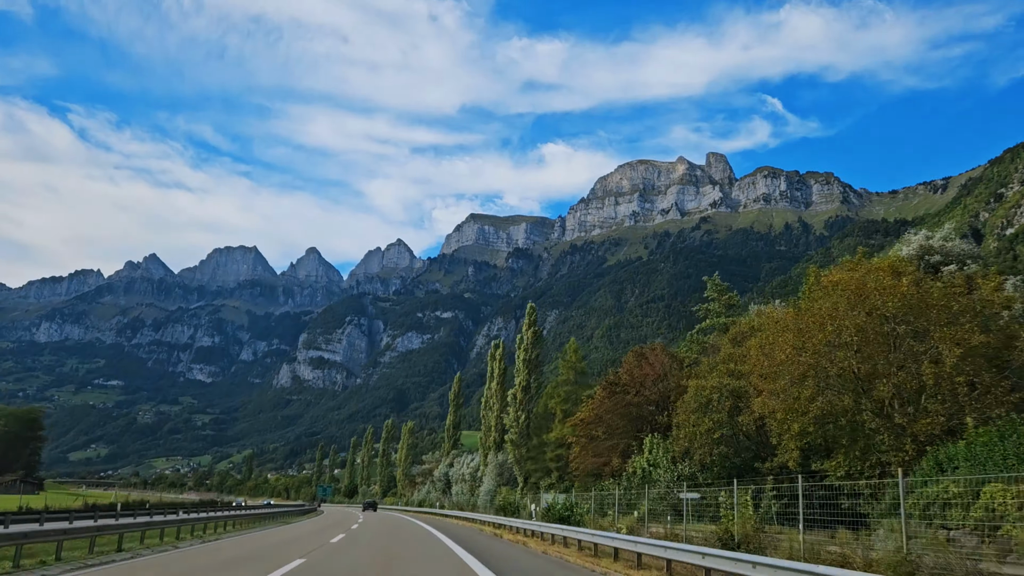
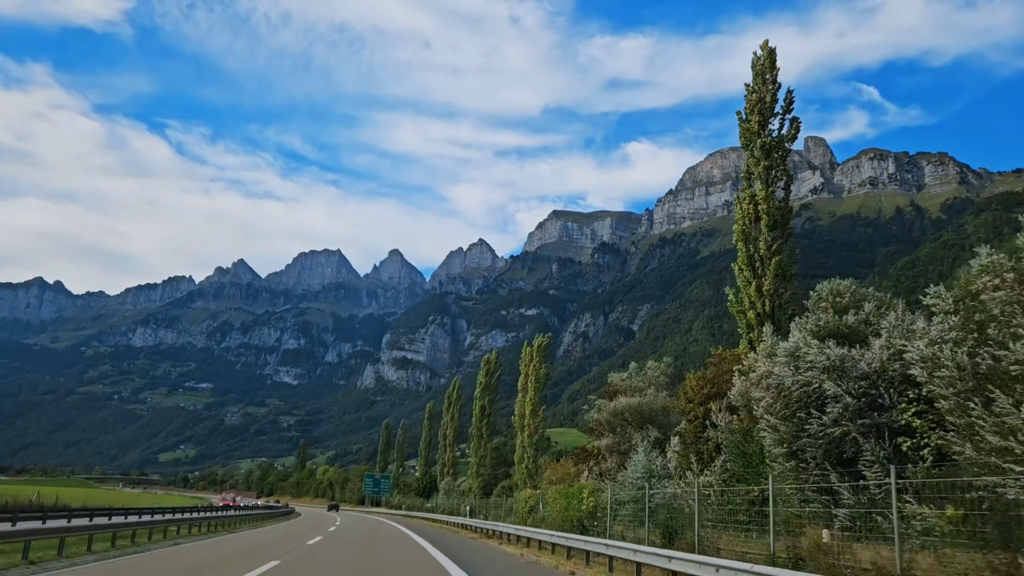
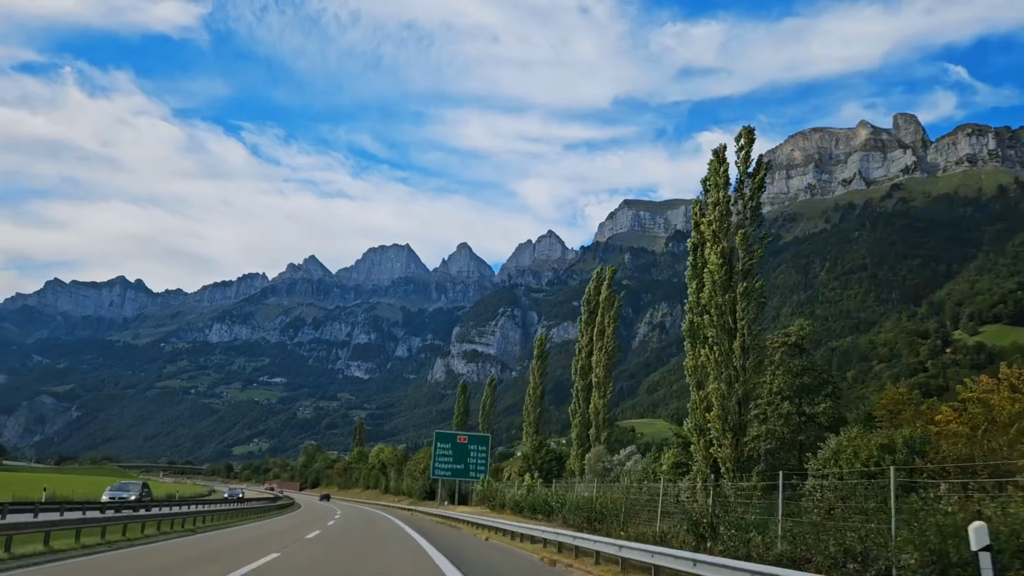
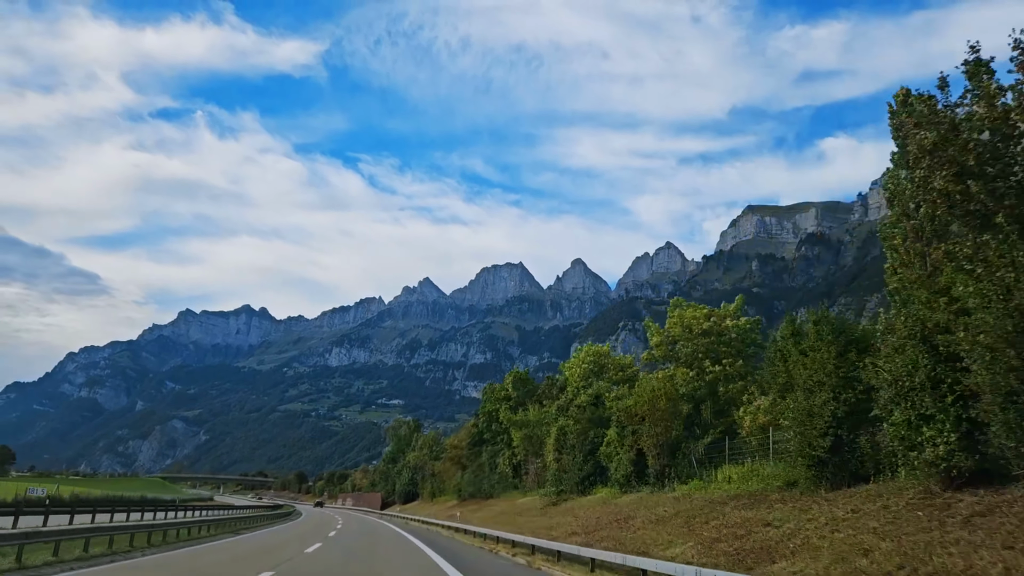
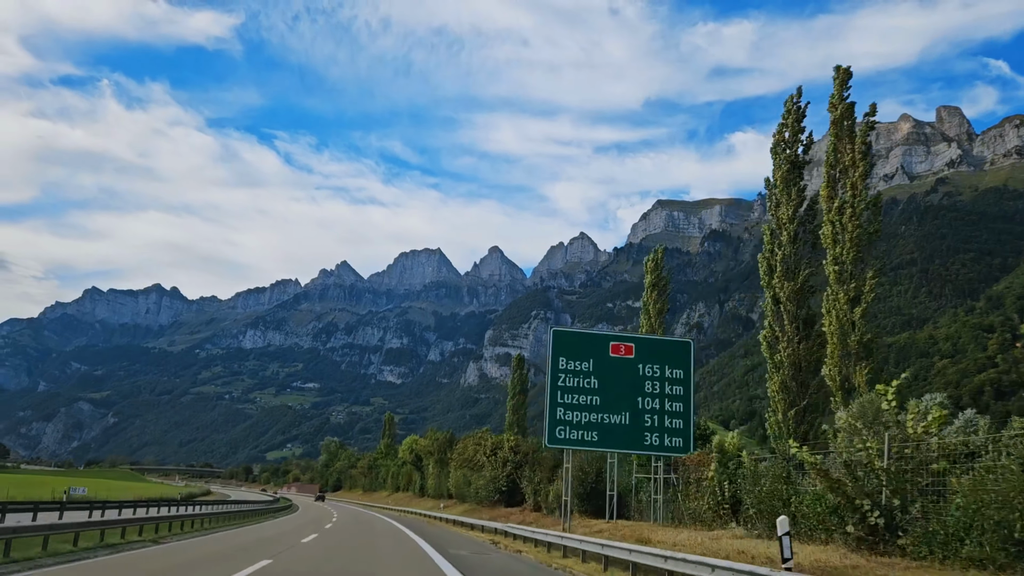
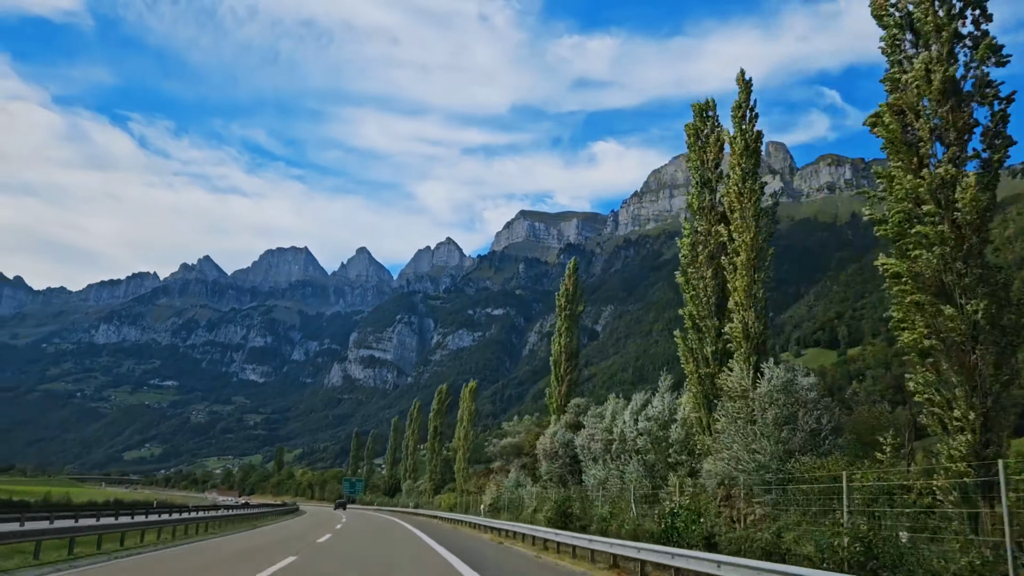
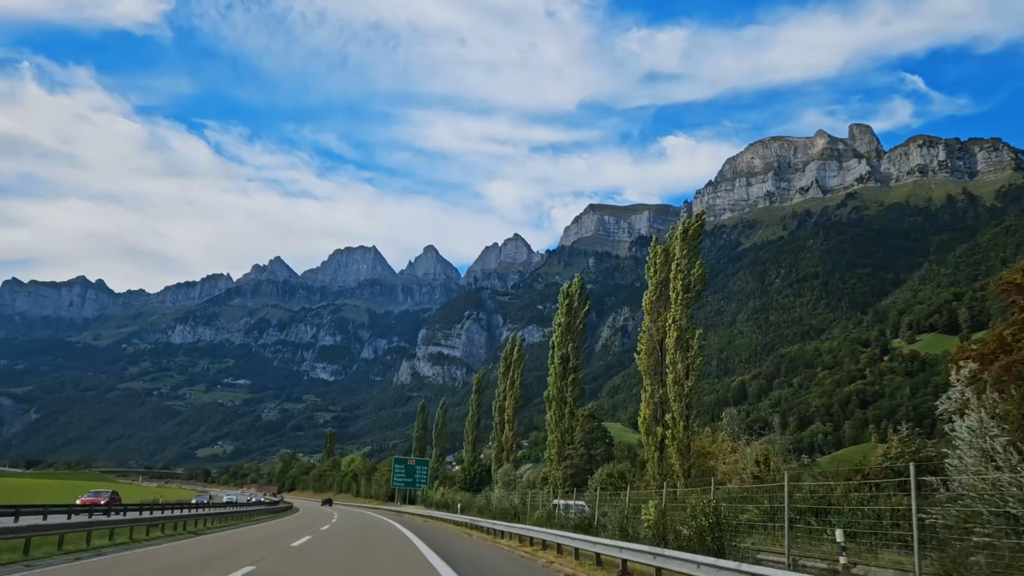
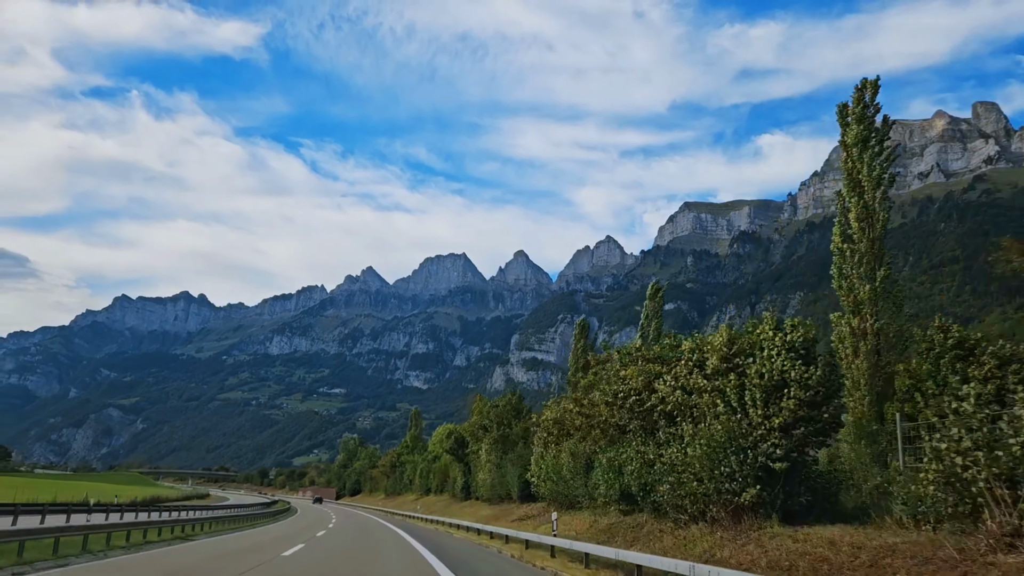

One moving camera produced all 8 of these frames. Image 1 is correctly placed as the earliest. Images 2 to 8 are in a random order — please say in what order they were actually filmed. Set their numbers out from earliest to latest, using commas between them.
6, 2, 7, 3, 5, 8, 4
